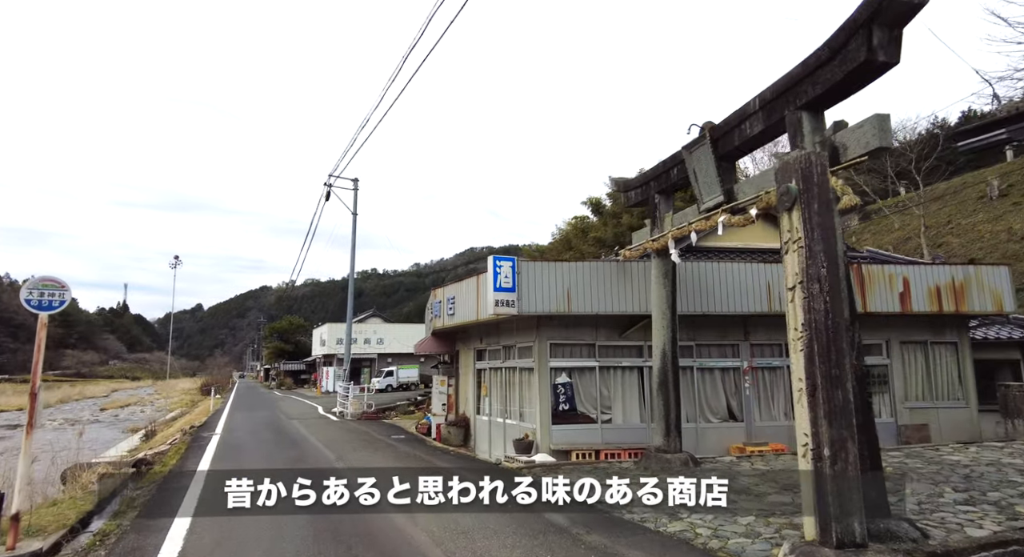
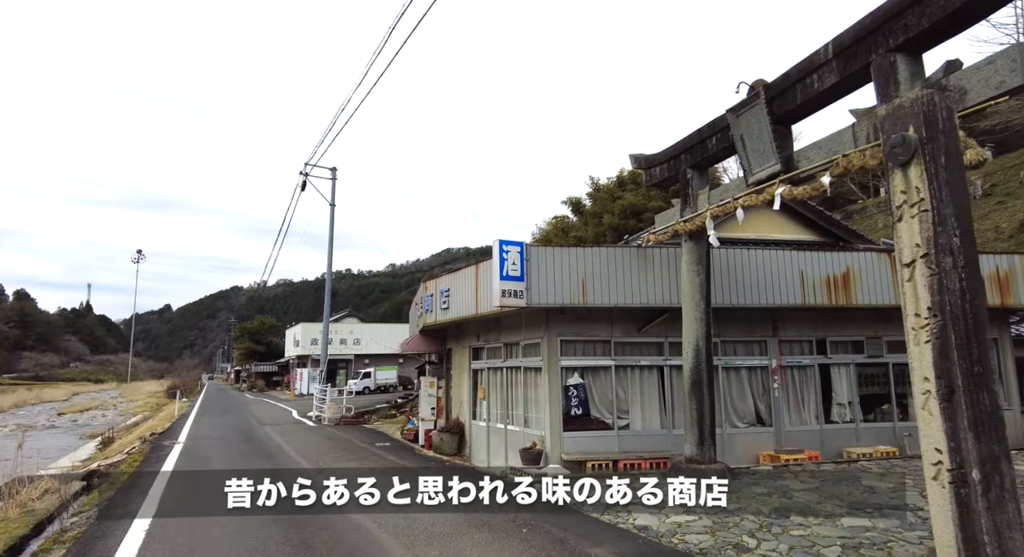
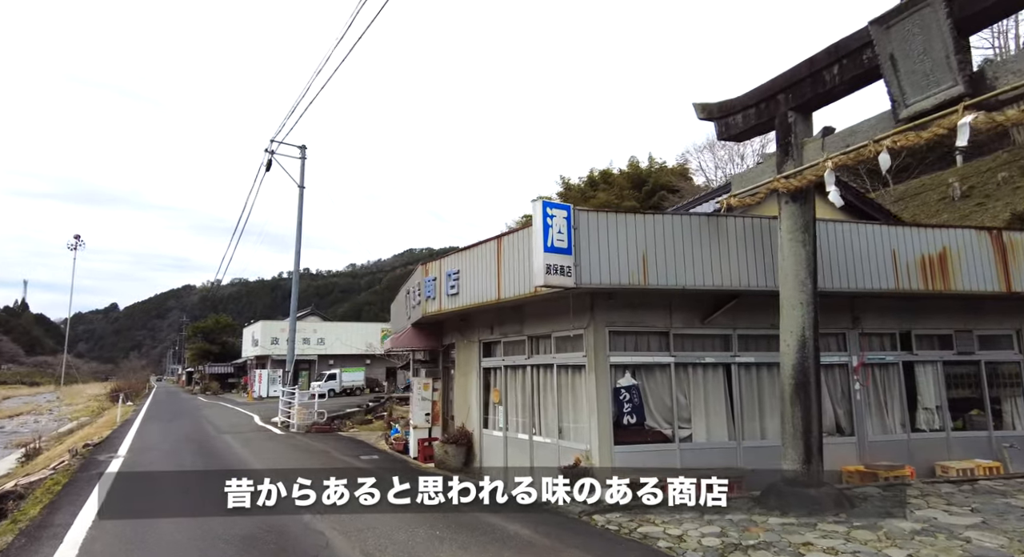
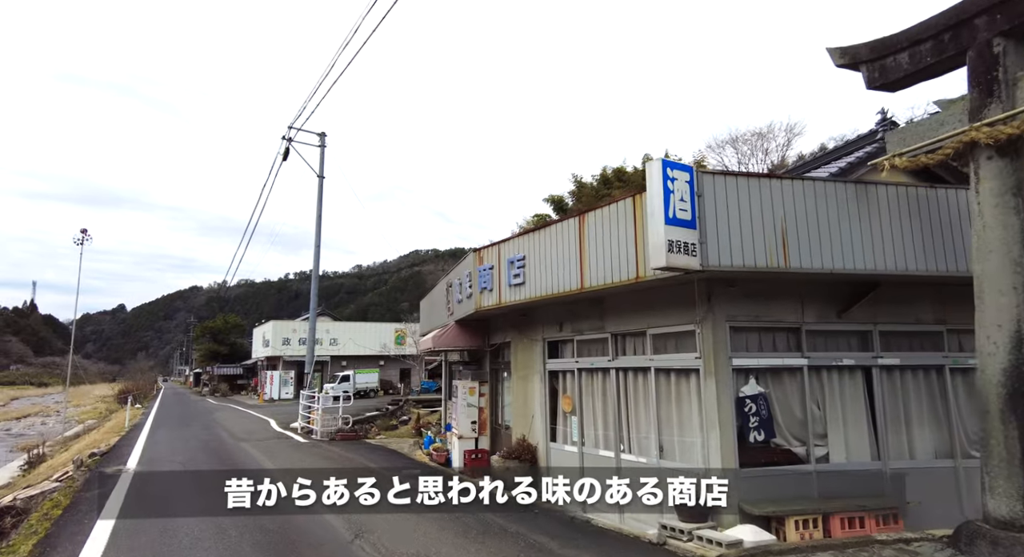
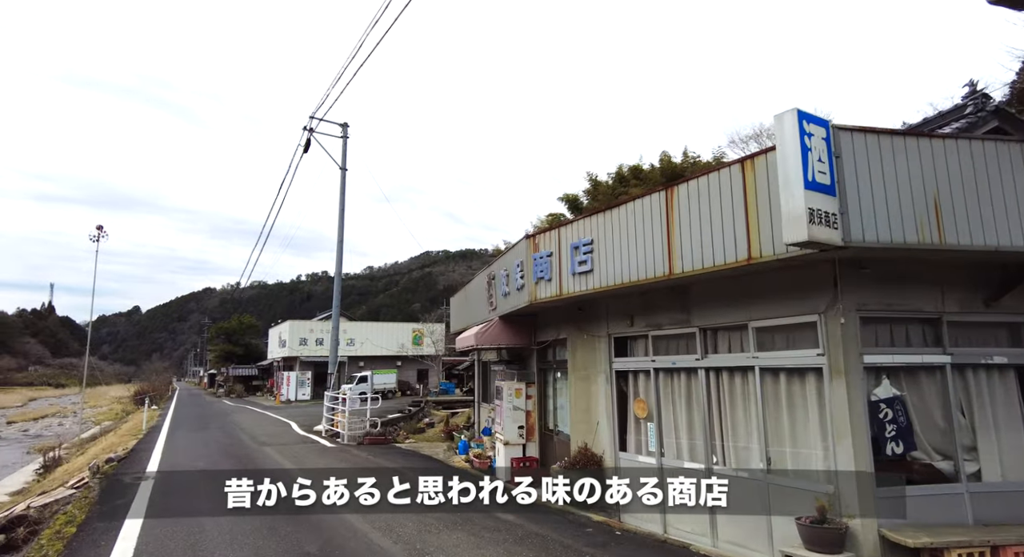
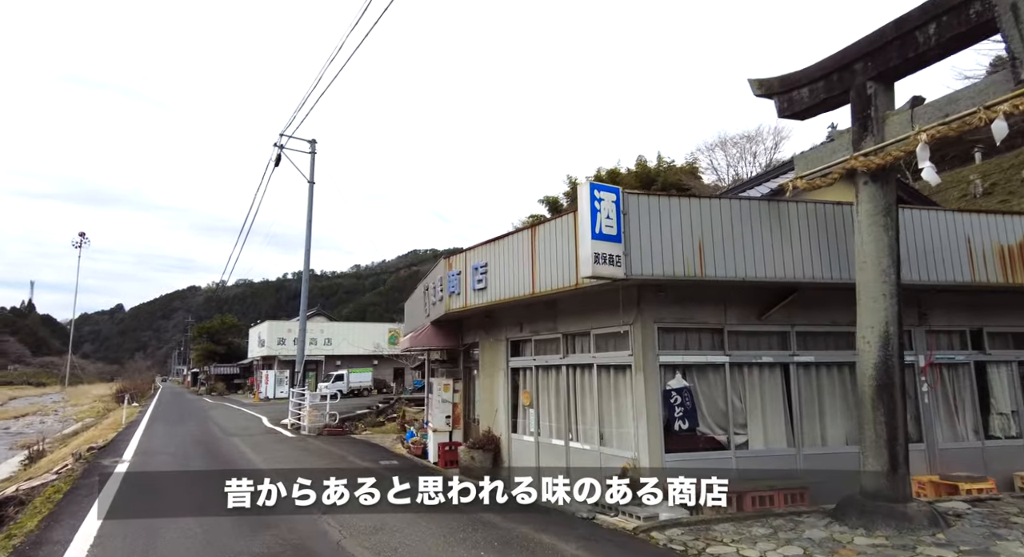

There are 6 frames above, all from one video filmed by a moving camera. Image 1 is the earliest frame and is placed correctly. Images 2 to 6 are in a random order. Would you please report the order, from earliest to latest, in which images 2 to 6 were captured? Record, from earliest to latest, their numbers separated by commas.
2, 3, 6, 4, 5
